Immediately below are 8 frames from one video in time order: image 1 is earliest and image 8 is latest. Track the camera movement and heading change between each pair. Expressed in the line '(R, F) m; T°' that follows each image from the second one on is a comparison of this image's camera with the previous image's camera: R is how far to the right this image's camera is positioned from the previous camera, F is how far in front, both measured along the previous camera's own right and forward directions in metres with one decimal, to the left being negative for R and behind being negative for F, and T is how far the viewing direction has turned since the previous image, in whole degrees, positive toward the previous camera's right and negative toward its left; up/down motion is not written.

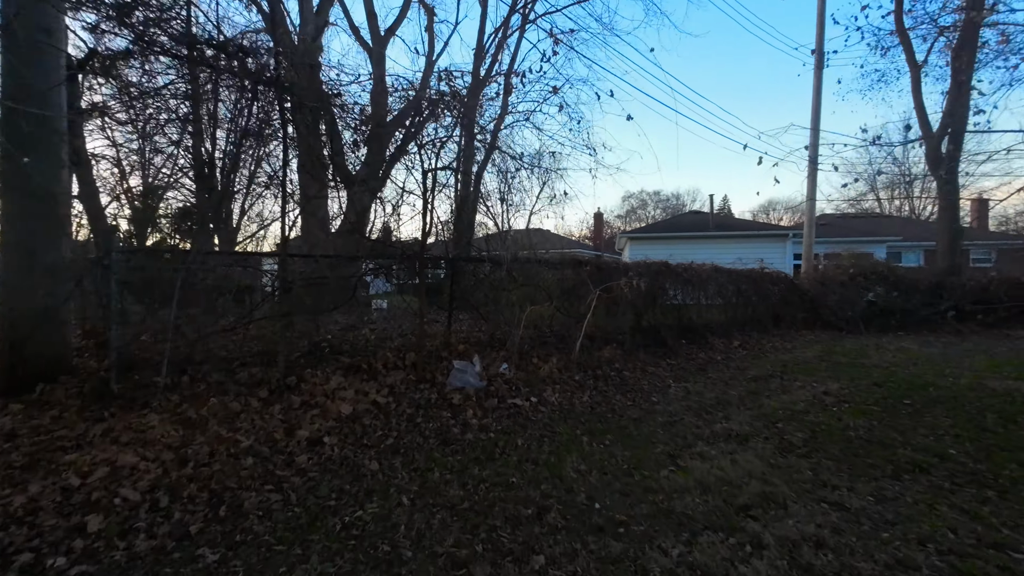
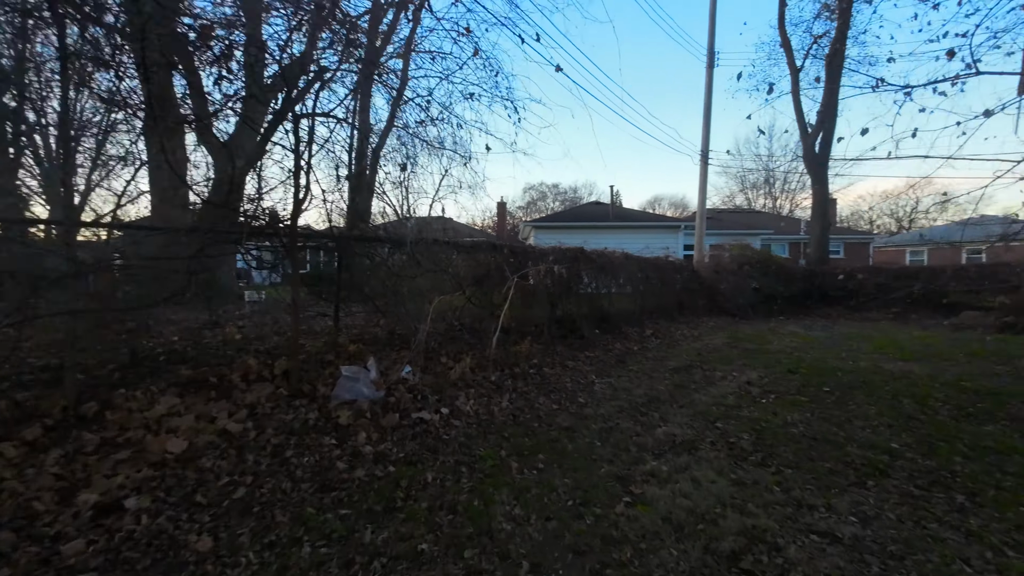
(0.0, +1.3) m; +12°
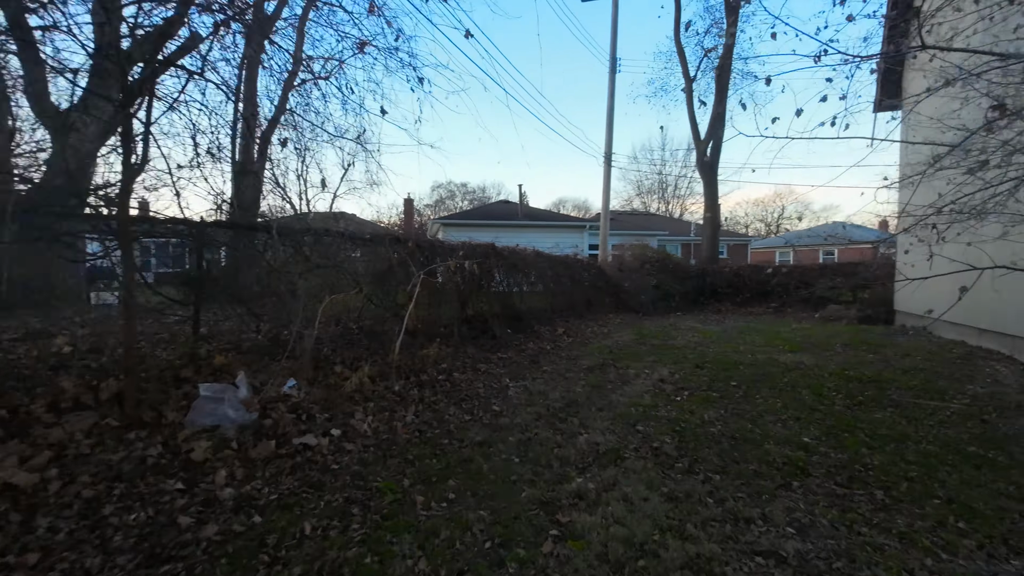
(0.0, +0.7) m; +11°
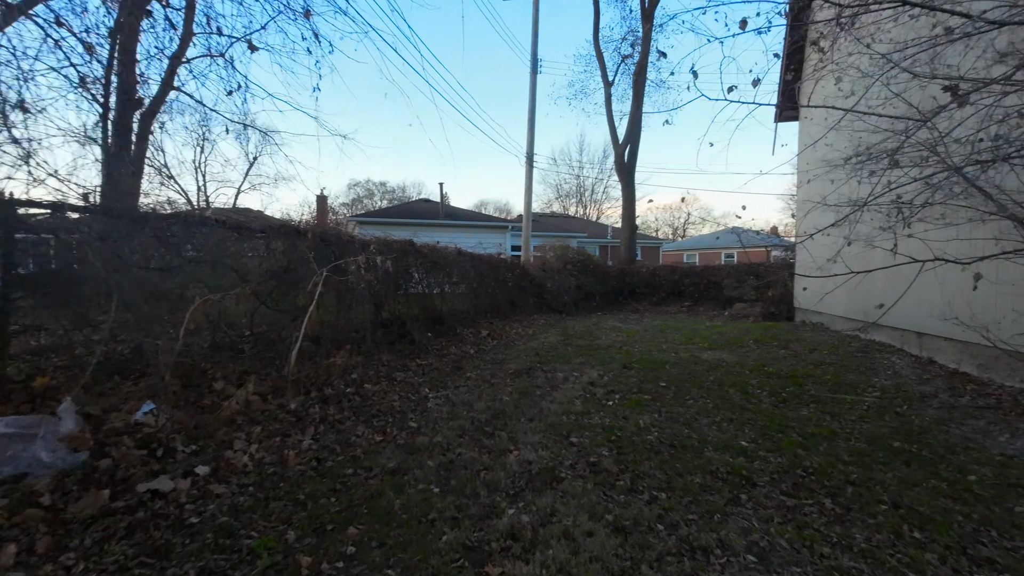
(0.0, +0.7) m; +9°
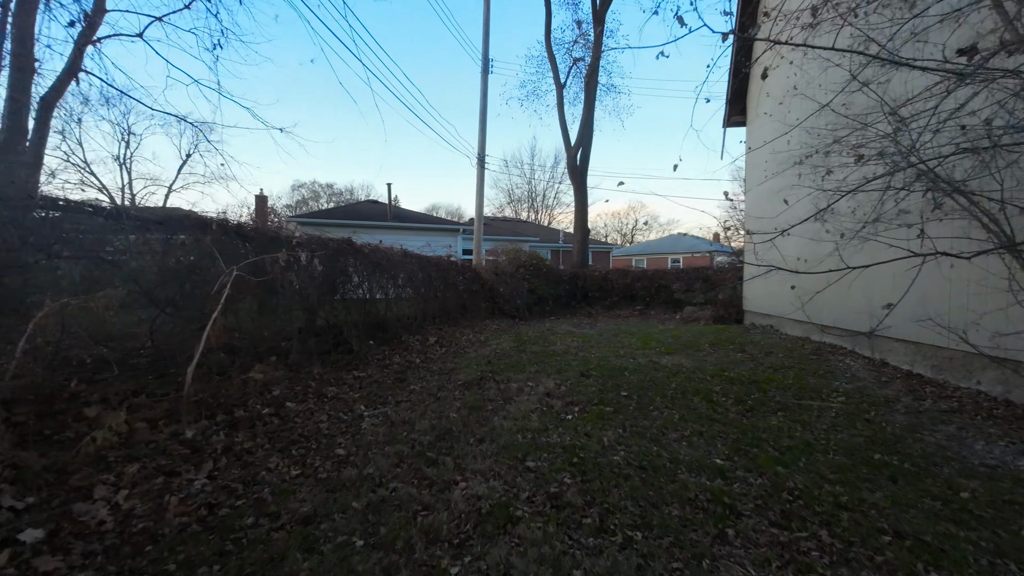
(+0.1, +0.7) m; +6°
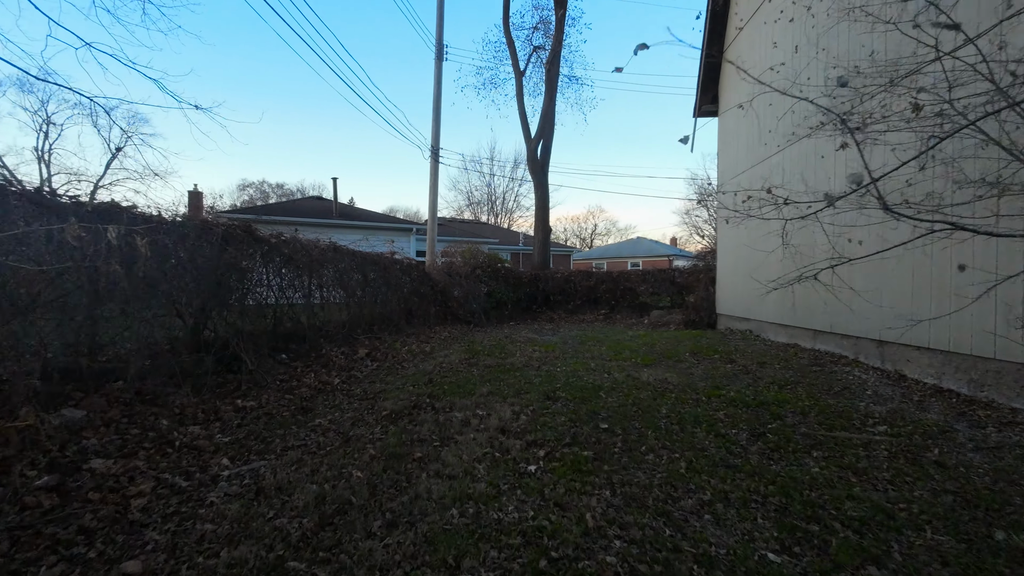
(+0.2, +1.8) m; +5°
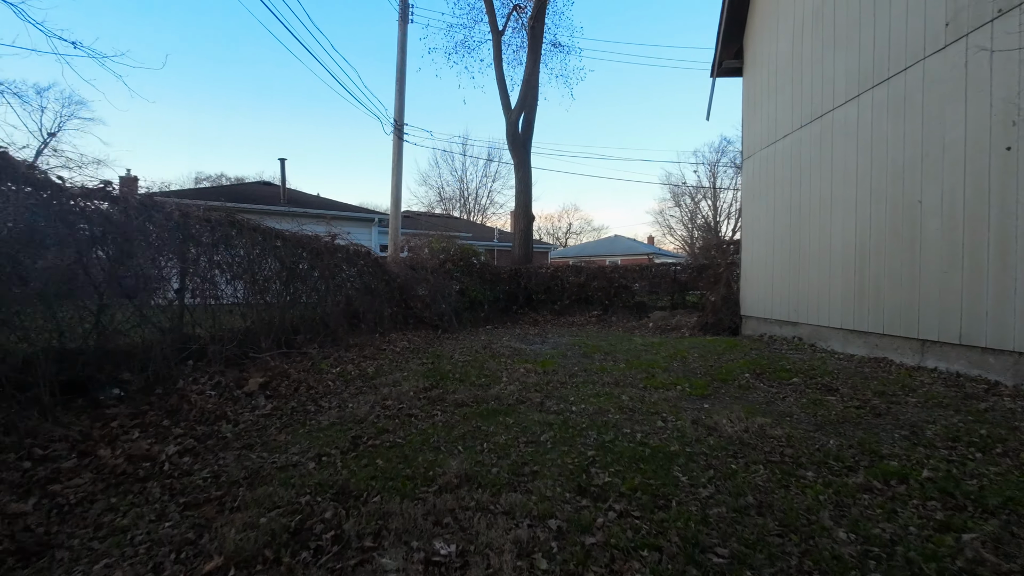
(-0.2, +3.2) m; +3°
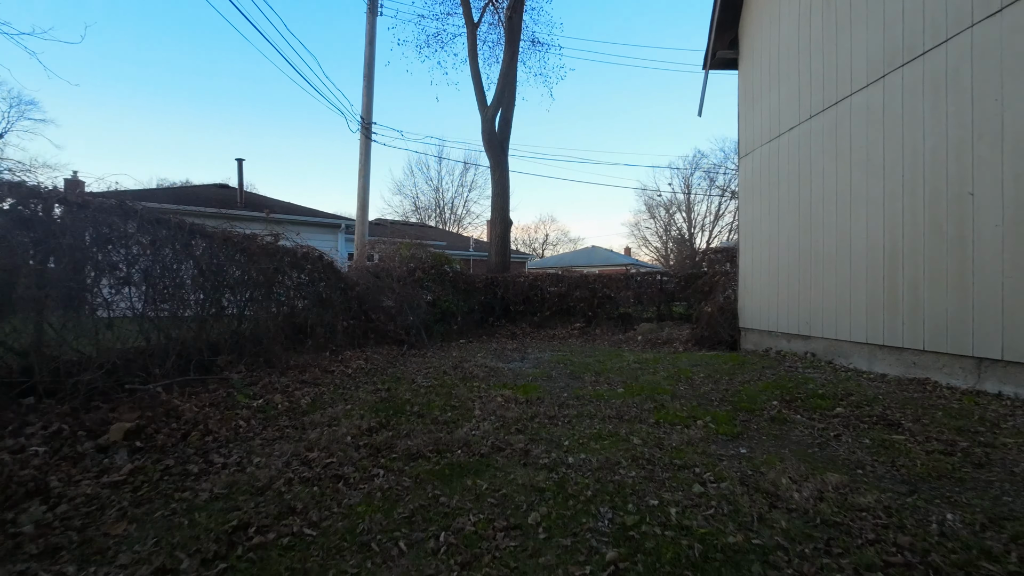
(0.0, +1.4) m; +3°
